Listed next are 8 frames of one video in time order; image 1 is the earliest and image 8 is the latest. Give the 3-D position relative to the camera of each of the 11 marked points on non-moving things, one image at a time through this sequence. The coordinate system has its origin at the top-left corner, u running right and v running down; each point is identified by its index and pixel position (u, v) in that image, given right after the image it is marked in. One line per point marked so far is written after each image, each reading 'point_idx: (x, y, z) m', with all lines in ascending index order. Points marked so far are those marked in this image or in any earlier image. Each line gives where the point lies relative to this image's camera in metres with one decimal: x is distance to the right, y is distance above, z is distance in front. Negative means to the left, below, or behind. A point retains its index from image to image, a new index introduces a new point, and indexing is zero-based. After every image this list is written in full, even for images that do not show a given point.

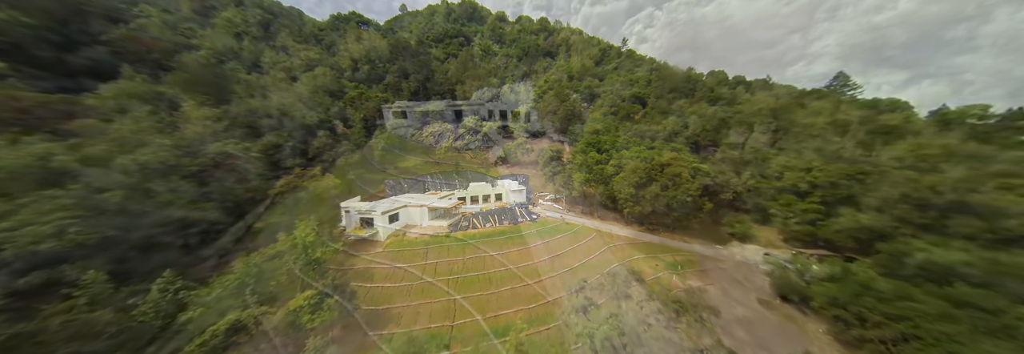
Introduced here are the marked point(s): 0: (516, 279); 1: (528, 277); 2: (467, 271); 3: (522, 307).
0: (+0.1, -9.0, +18.4) m
1: (+1.0, -9.0, +18.4) m
2: (-3.5, -10.3, +22.3) m
3: (+0.6, -10.1, +16.3) m
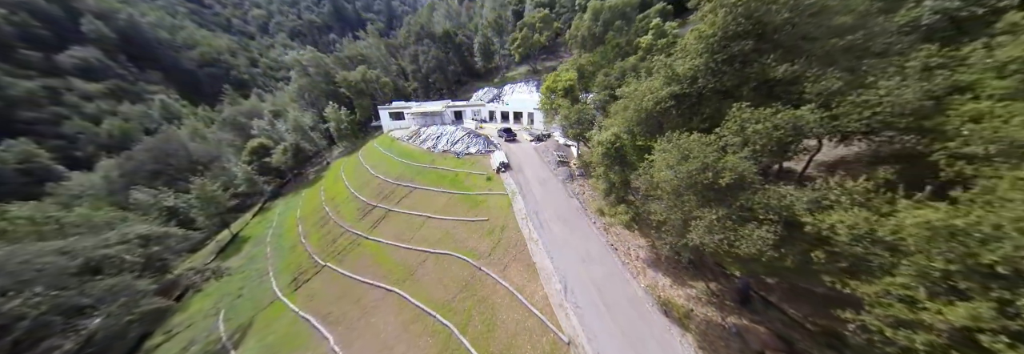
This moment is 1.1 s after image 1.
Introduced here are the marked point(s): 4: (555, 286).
0: (+0.6, -10.1, +15.5) m
1: (+1.5, -10.1, +15.5) m
2: (-3.0, -11.4, +19.4) m
3: (+1.1, -11.2, +13.5) m
4: (+3.9, -9.9, +18.8) m
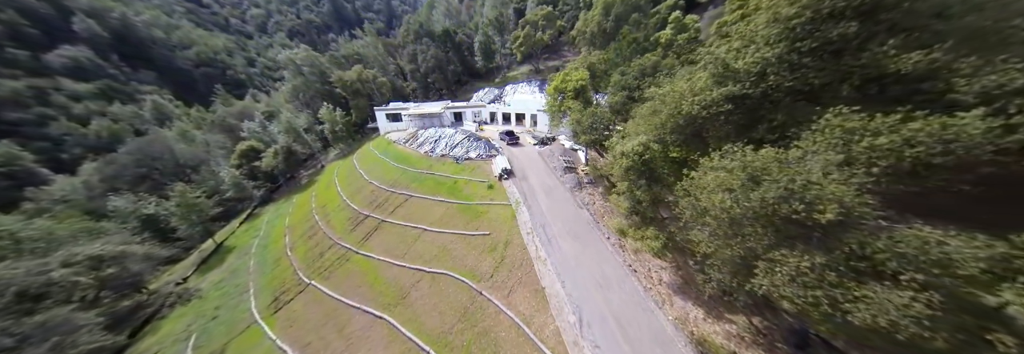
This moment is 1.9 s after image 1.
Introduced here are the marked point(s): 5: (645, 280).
0: (+1.1, -11.2, +12.9) m
1: (+1.9, -11.2, +12.9) m
2: (-2.5, -12.4, +16.8) m
3: (+1.6, -12.3, +10.9) m
4: (+4.4, -10.9, +16.2) m
5: (+11.6, -8.9, +18.3) m
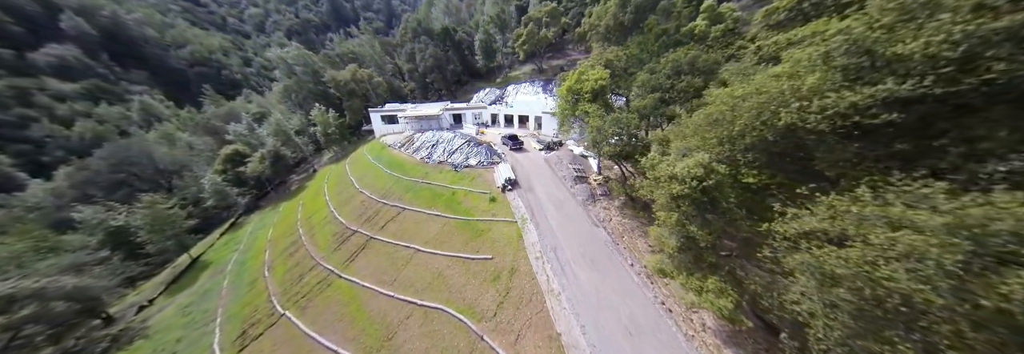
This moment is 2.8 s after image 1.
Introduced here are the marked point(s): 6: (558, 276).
0: (+1.7, -12.7, +9.4) m
1: (+2.5, -12.6, +9.4) m
2: (-1.9, -13.9, +13.3) m
3: (+2.2, -13.8, +7.4) m
4: (+5.0, -12.4, +12.7) m
5: (+12.2, -10.3, +14.8) m
6: (+4.0, -8.7, +18.4) m
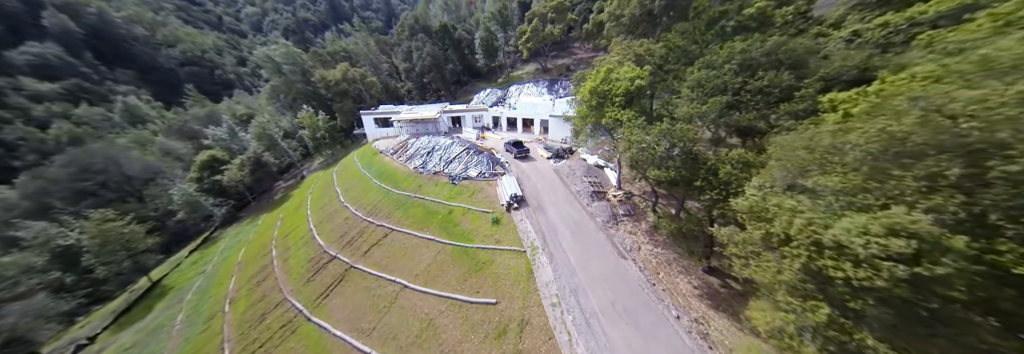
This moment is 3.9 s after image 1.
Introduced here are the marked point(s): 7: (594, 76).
0: (+2.4, -14.5, +5.0) m
1: (+3.2, -14.5, +5.0) m
2: (-1.2, -15.7, +8.9) m
3: (+2.9, -15.6, +3.0) m
4: (+5.7, -14.3, +8.3) m
5: (+13.0, -12.2, +10.4) m
6: (+4.8, -10.6, +14.0) m
7: (+7.3, +9.0, +18.7) m
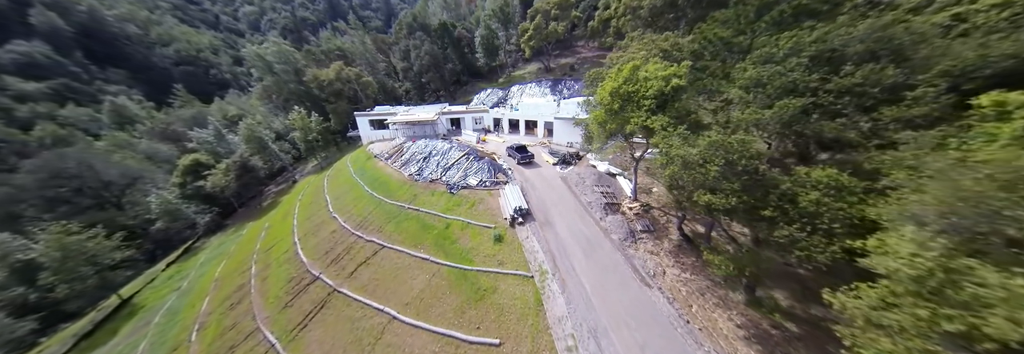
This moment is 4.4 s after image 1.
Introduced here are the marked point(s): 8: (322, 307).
0: (+2.9, -15.6, +2.3) m
1: (+3.7, -15.6, +2.3) m
2: (-0.8, -16.9, +6.2) m
3: (+3.3, -16.7, +0.3) m
4: (+6.2, -15.4, +5.6) m
5: (+13.4, -13.4, +7.7) m
6: (+5.2, -11.7, +11.3) m
7: (+7.8, +7.8, +16.0) m
8: (-17.3, -11.9, +19.0) m
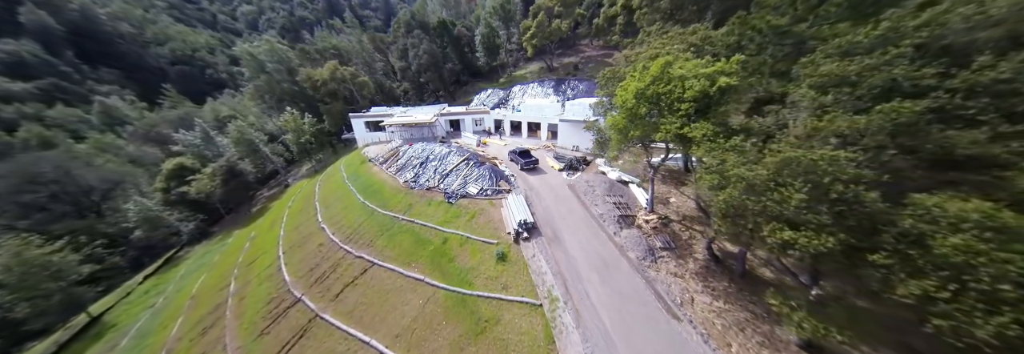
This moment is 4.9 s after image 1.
0: (+3.3, -16.6, +0.1) m
1: (+4.1, -16.5, +0.1) m
2: (-0.4, -17.8, +4.0) m
3: (+3.7, -17.7, -2.0) m
4: (+6.5, -16.4, +3.4) m
5: (+13.8, -14.3, +5.5) m
6: (+5.6, -12.7, +9.1) m
7: (+8.2, +6.9, +13.7) m
8: (-16.9, -12.8, +16.8) m
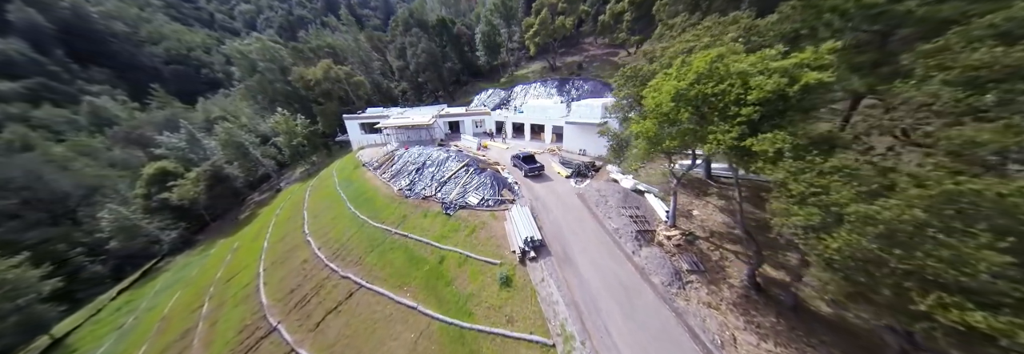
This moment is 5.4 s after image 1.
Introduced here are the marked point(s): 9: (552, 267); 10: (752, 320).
0: (+3.7, -17.6, -2.3) m
1: (+4.5, -17.5, -2.3) m
2: (+0.1, -18.8, +1.6) m
3: (+4.2, -18.6, -4.4) m
4: (+7.0, -17.3, +1.0) m
5: (+14.2, -15.3, +3.1) m
6: (+6.0, -13.6, +6.7) m
7: (+8.6, +5.9, +11.4) m
8: (-16.4, -13.8, +14.4) m
9: (+3.3, -7.1, +16.6) m
10: (+15.0, -9.0, +13.2) m
